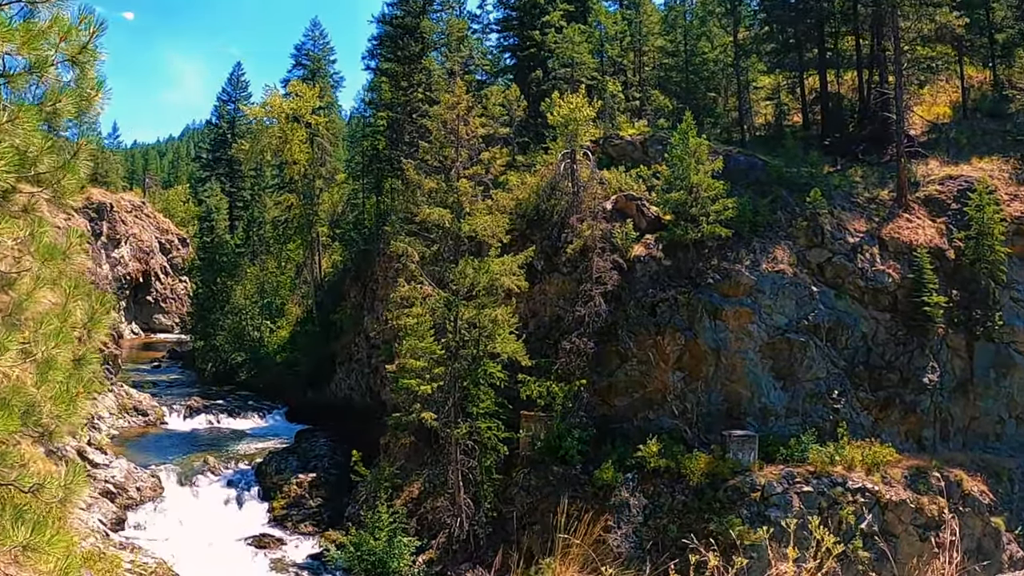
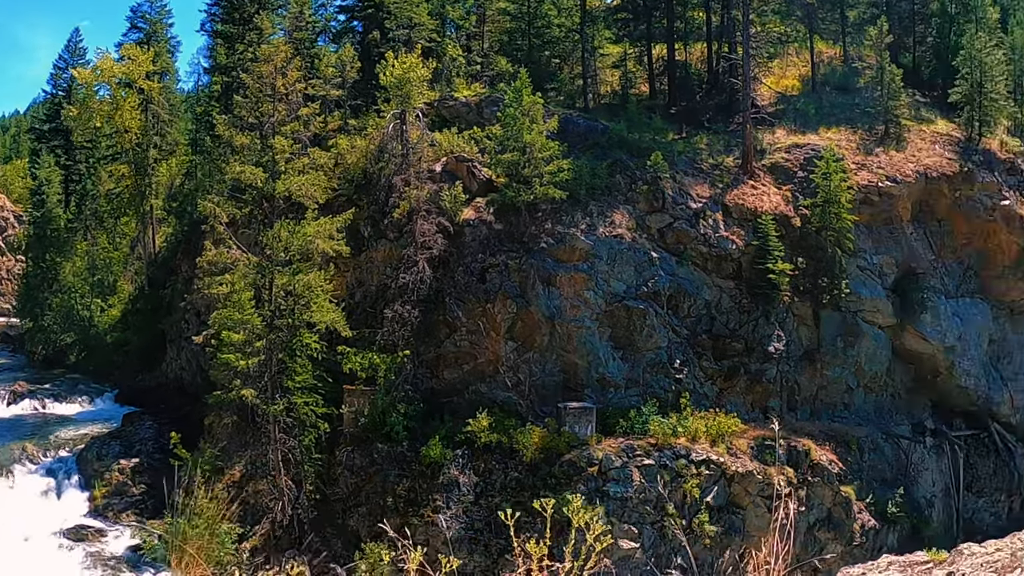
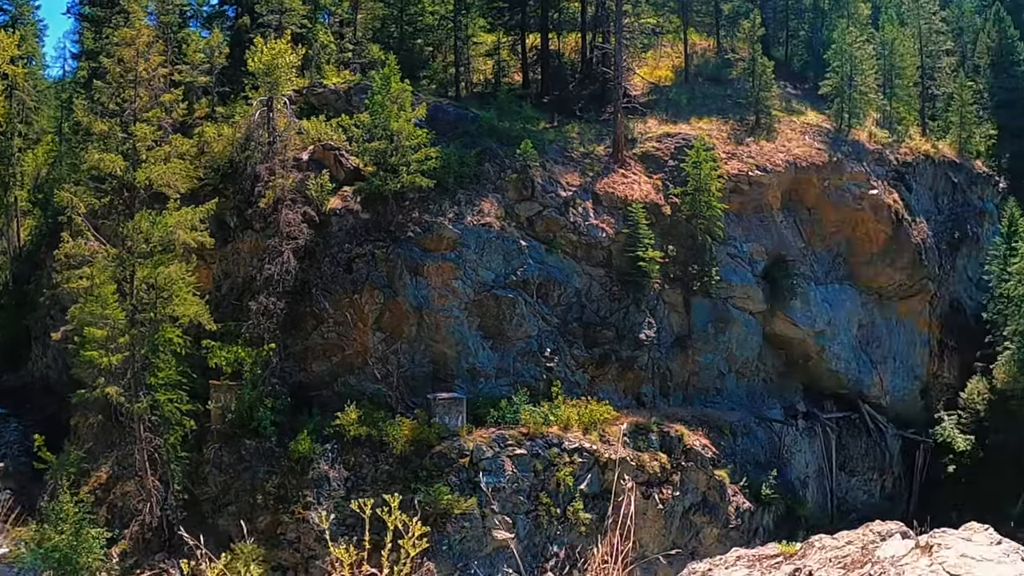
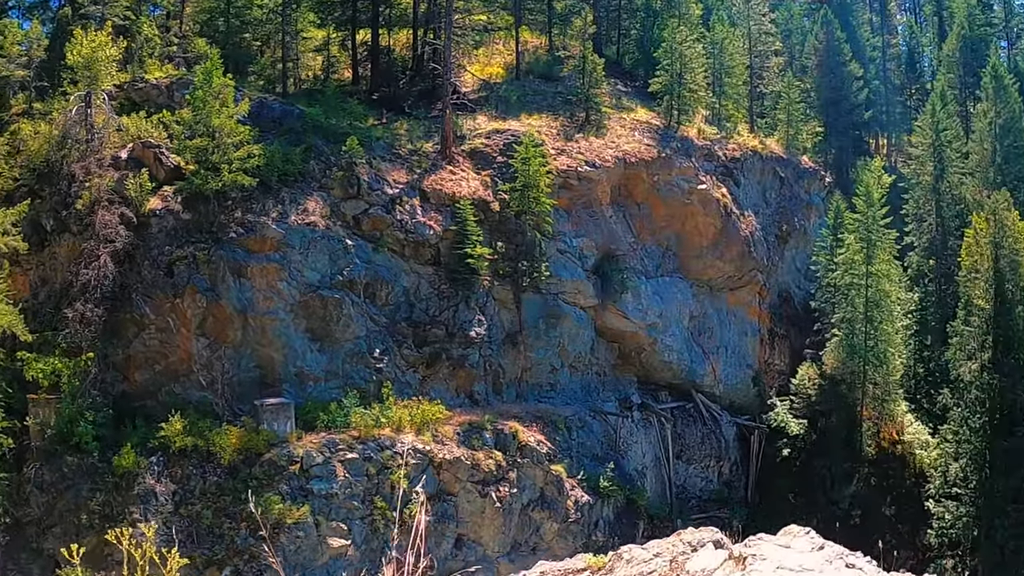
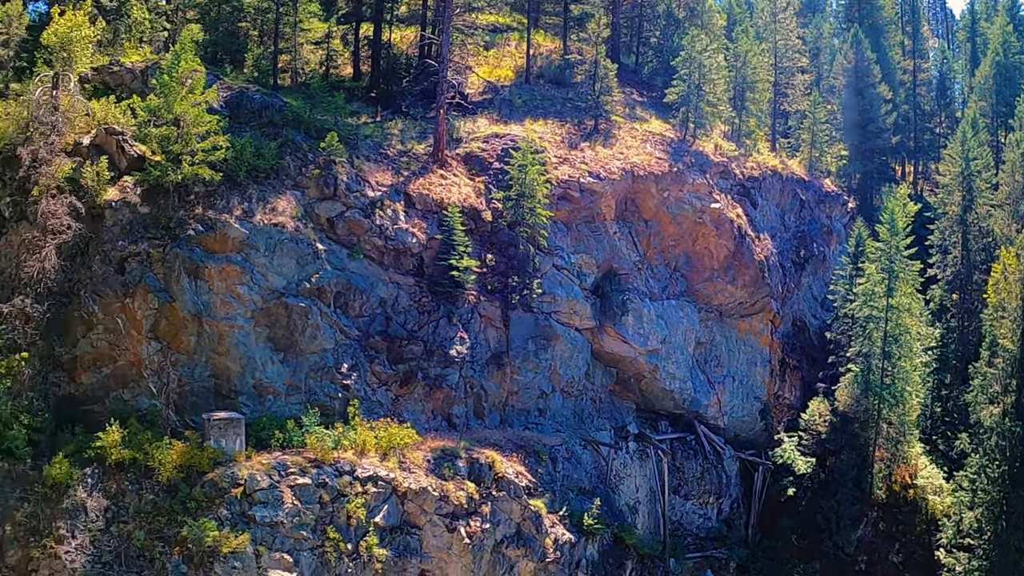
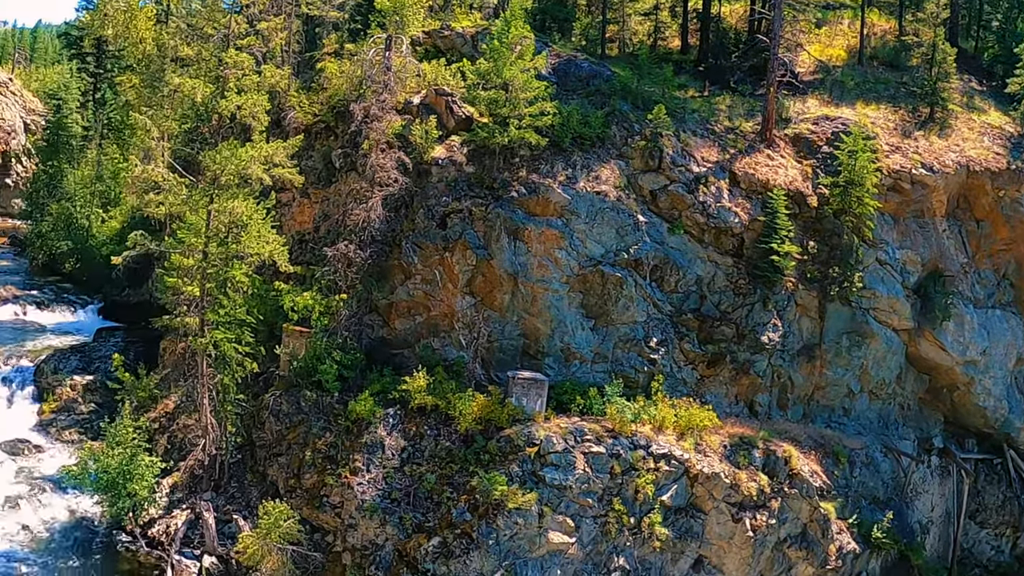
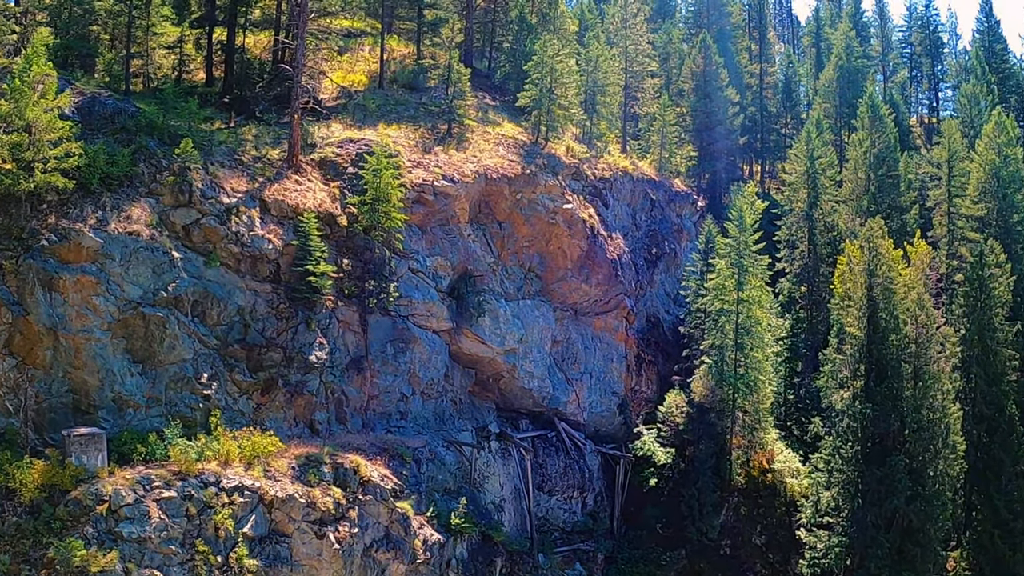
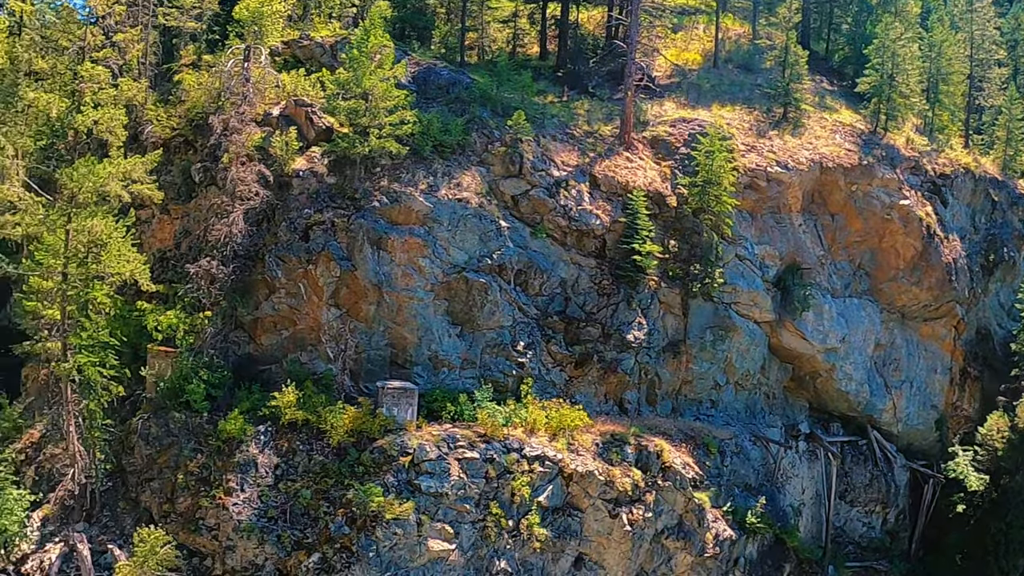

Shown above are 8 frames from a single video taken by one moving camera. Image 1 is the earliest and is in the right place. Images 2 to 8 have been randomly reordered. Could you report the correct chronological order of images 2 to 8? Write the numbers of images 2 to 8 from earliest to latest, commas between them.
2, 3, 4, 7, 5, 8, 6
